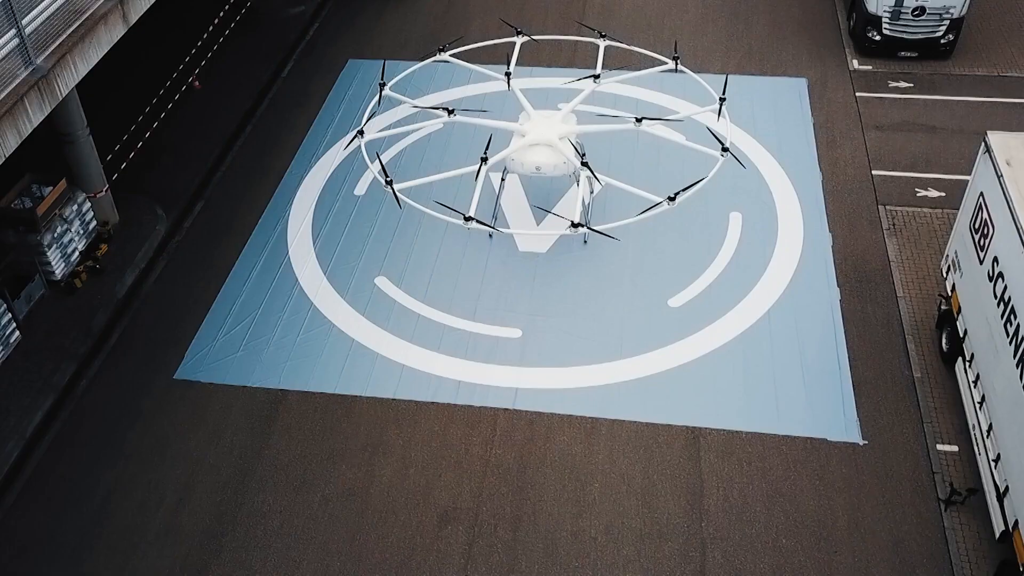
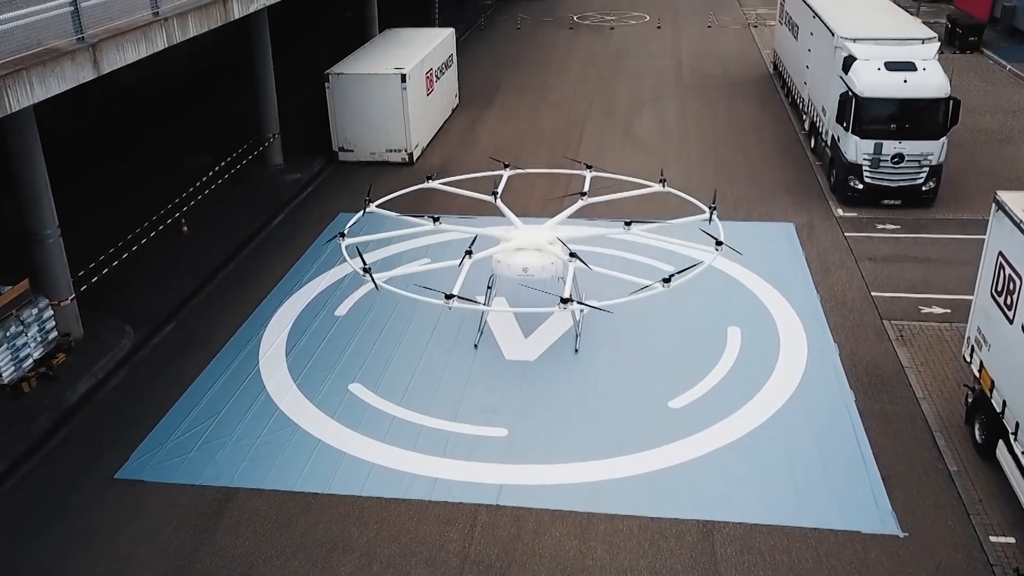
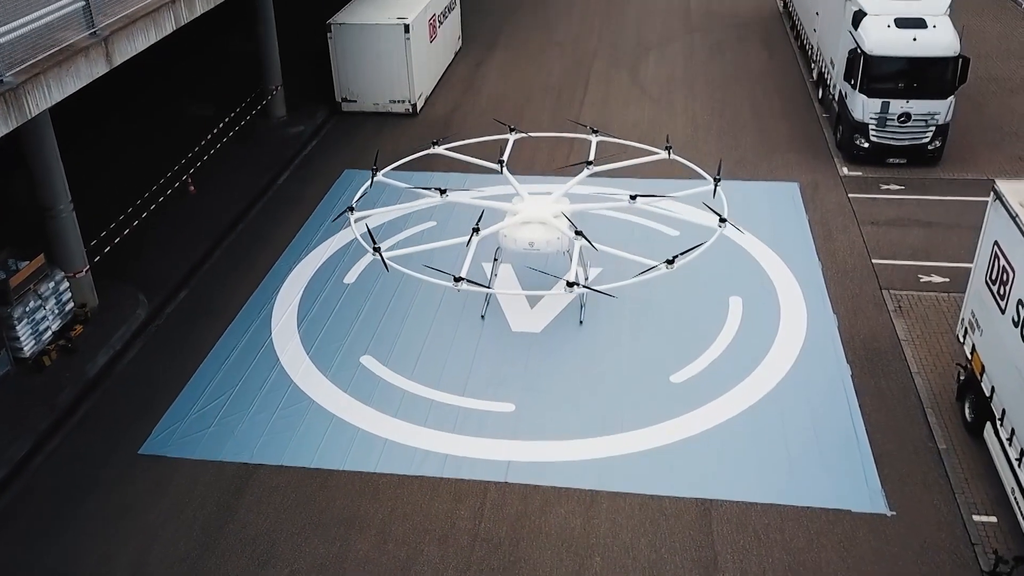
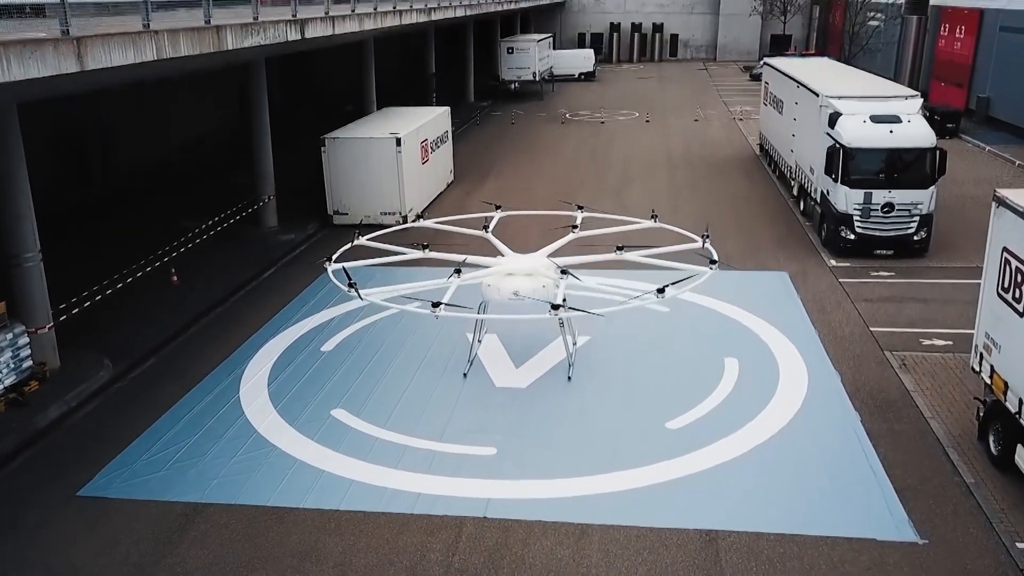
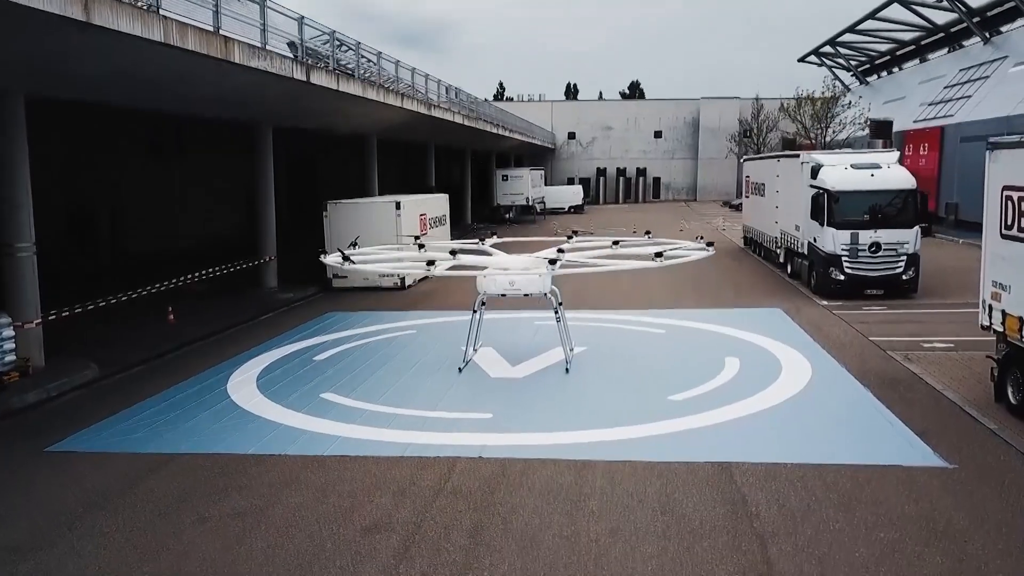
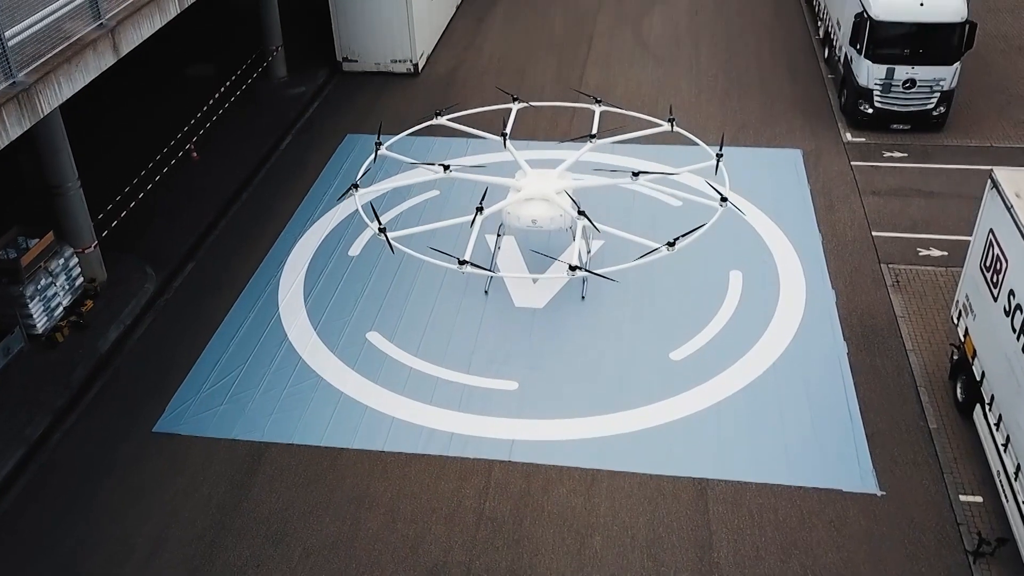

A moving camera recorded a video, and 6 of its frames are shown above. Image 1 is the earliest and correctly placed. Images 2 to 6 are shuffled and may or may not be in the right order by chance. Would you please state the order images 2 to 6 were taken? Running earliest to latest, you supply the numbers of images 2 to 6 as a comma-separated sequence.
6, 3, 2, 4, 5
